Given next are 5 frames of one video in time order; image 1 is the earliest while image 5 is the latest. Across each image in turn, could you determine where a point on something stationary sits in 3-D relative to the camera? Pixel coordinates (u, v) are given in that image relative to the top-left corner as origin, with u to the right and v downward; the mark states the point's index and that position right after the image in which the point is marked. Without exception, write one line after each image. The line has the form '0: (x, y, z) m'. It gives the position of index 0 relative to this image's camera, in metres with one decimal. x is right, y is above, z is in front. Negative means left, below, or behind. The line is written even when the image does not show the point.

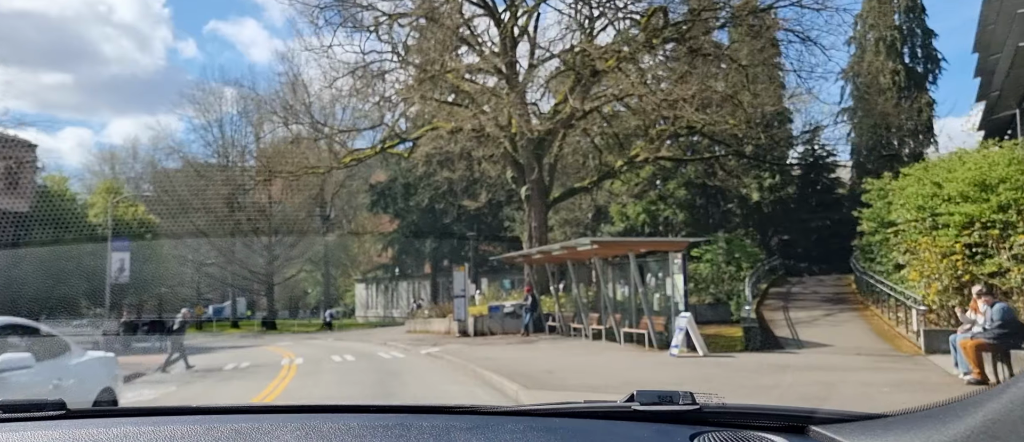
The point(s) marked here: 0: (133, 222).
0: (-7.0, 0.0, +17.9) m
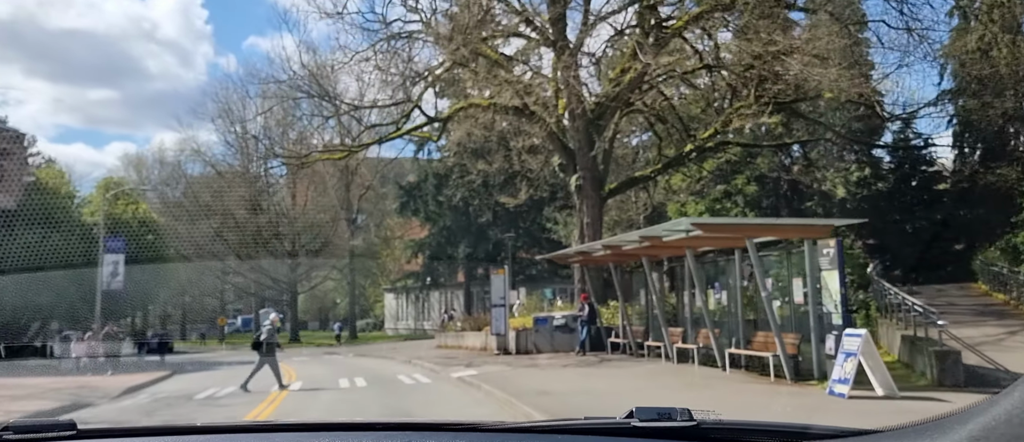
0: (-6.3, 0.0, +16.4) m
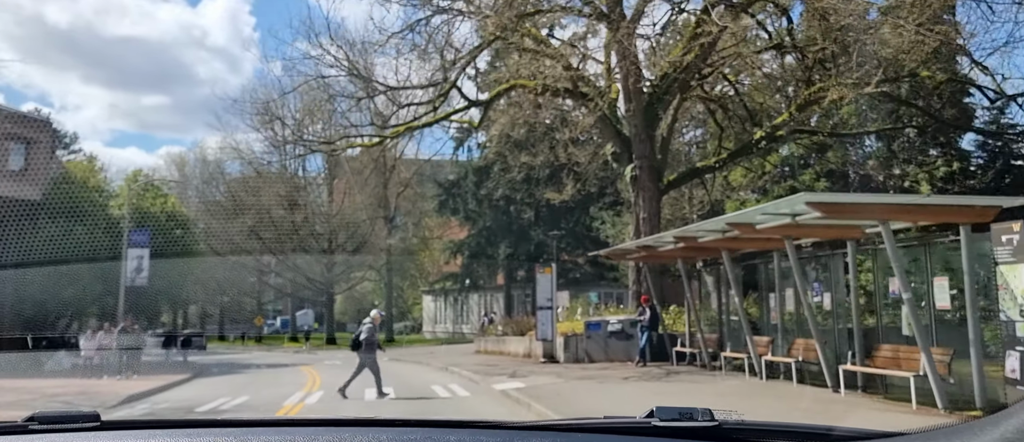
0: (-5.6, +0.1, +15.7) m
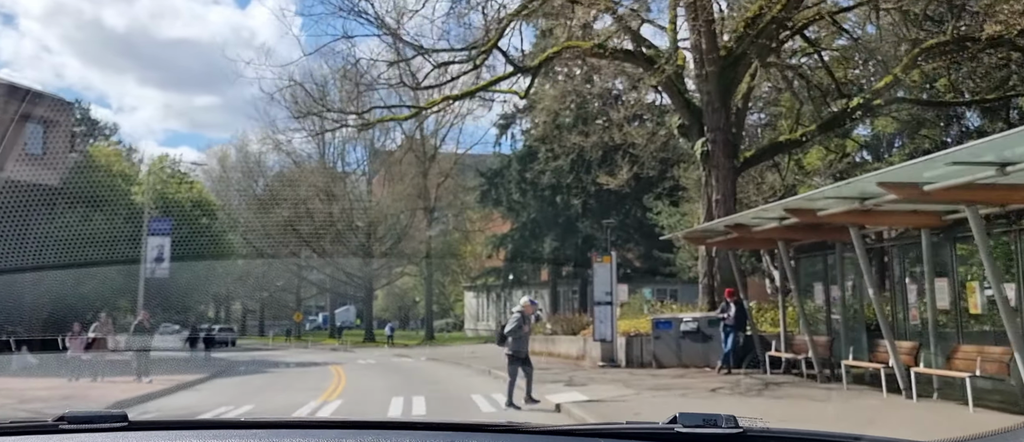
0: (-4.9, +0.3, +14.8) m
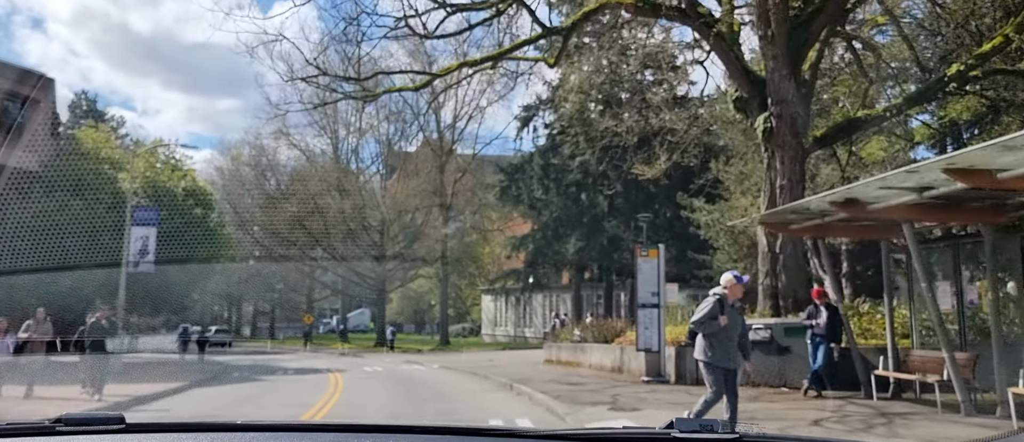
0: (-4.6, +0.4, +13.7) m
